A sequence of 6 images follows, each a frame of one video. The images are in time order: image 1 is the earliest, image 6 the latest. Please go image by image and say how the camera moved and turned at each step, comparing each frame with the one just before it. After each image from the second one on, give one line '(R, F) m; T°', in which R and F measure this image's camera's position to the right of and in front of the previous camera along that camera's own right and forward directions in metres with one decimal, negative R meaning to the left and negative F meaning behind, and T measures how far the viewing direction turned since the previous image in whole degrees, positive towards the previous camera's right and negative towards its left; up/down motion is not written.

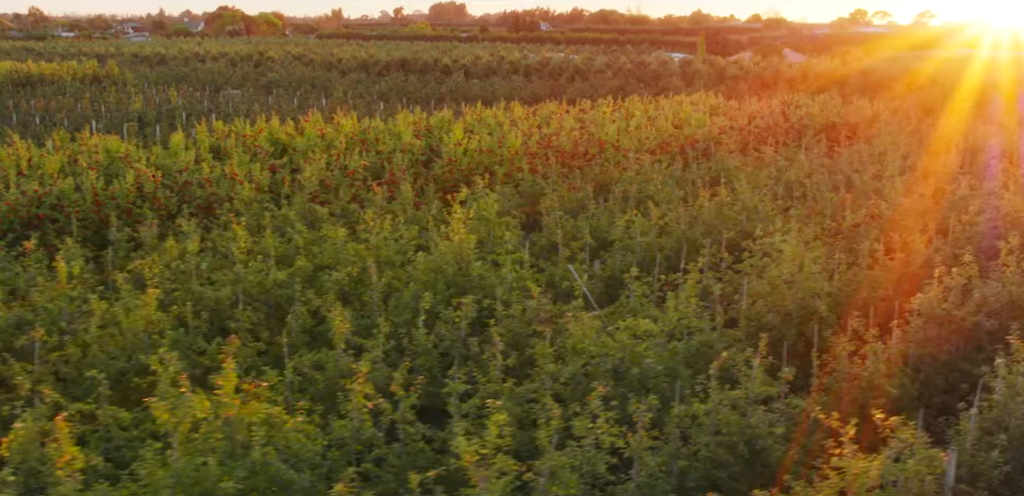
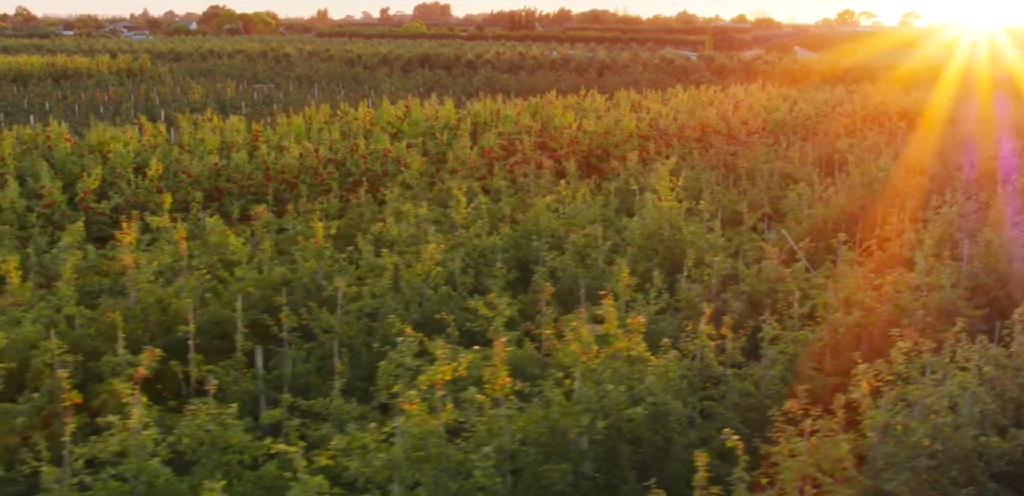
(-1.8, -0.2) m; 0°
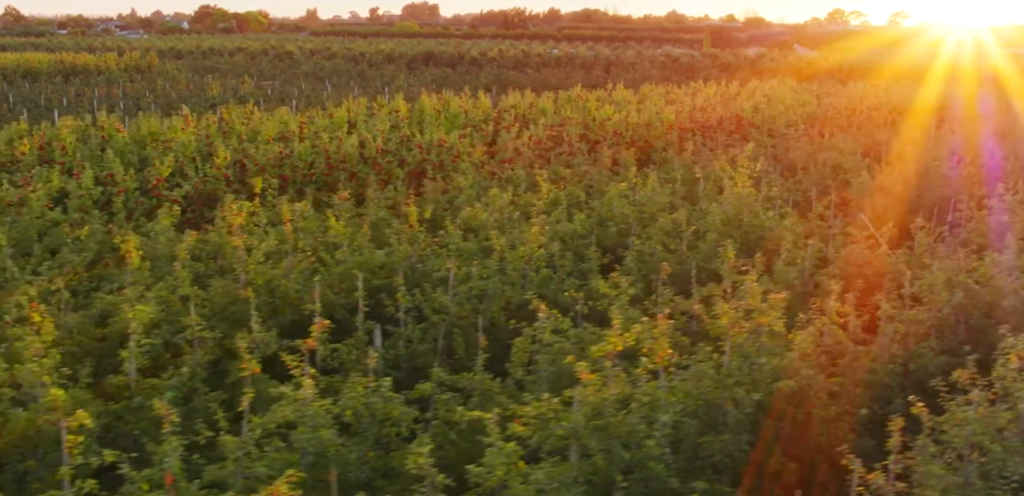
(-0.7, 0.0) m; 0°
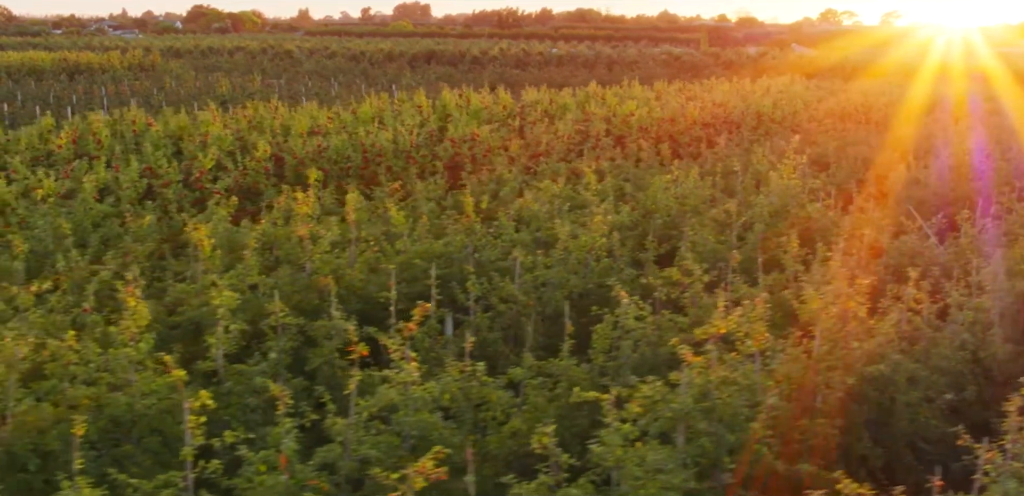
(-0.4, 0.0) m; 0°
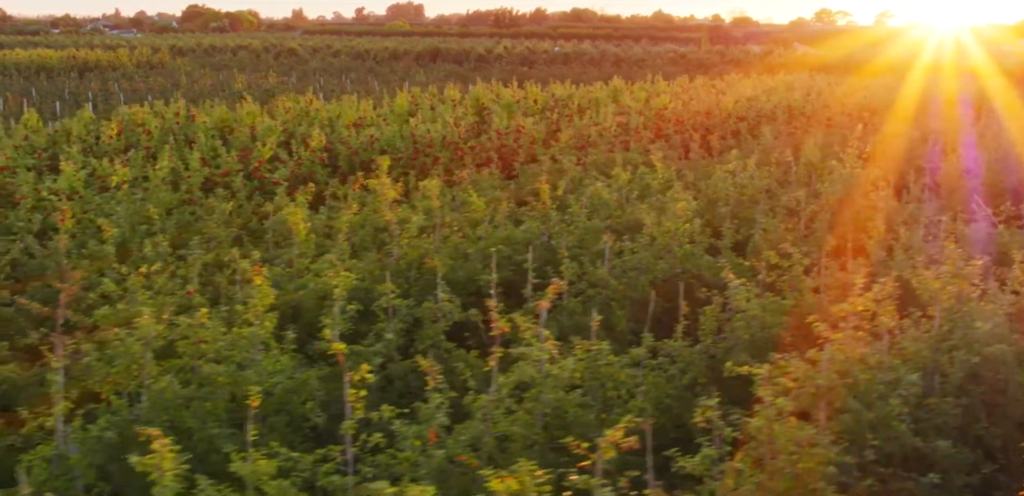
(-0.6, 0.0) m; 0°
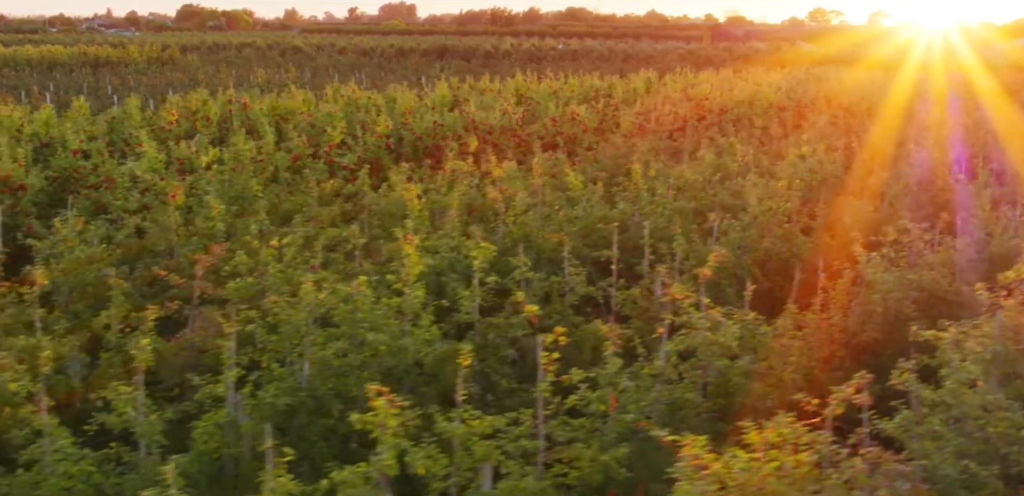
(-0.7, 0.0) m; 0°
